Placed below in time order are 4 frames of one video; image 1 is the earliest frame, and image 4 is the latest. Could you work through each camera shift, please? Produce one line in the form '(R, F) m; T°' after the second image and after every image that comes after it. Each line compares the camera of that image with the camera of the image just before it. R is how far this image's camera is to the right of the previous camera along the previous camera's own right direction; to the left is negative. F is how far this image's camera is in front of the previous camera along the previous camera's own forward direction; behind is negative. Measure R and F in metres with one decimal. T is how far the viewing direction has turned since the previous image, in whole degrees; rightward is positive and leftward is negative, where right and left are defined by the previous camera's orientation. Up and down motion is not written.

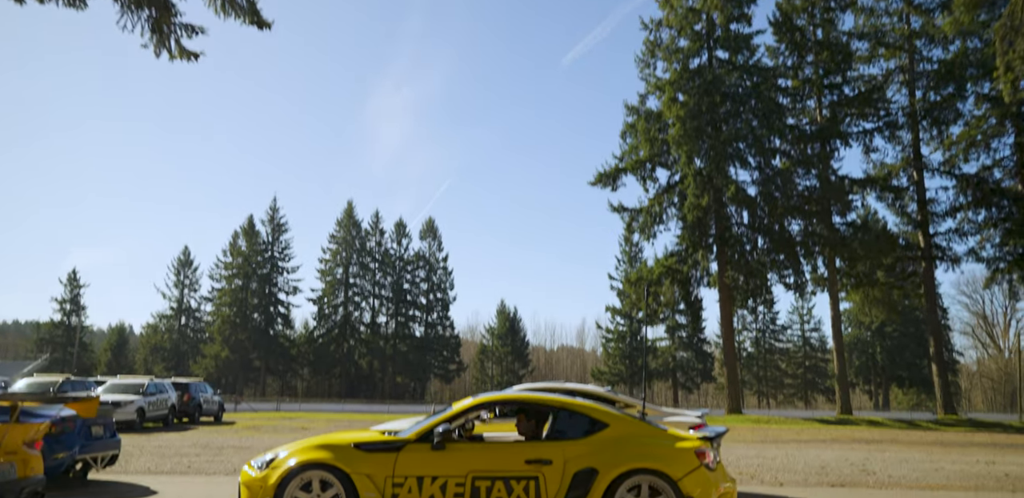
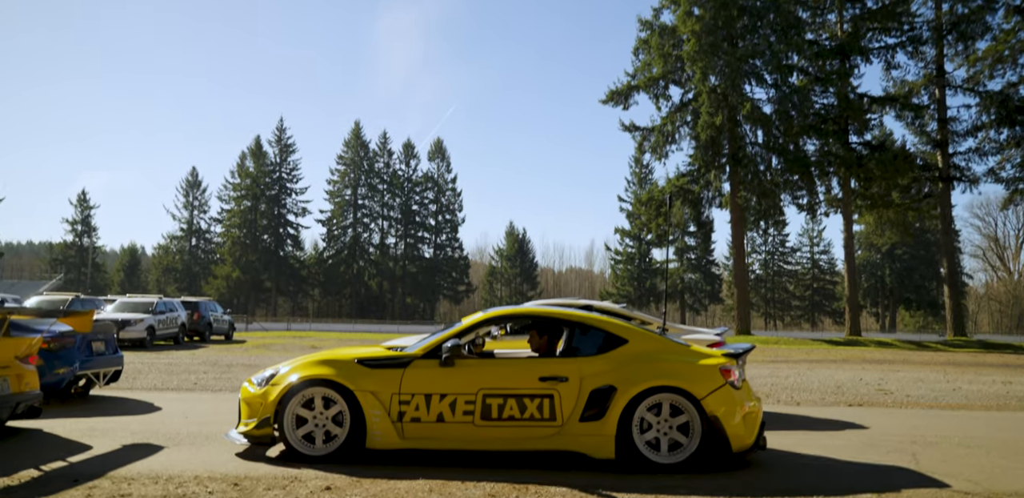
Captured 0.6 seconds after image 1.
(0.0, +0.6) m; -1°
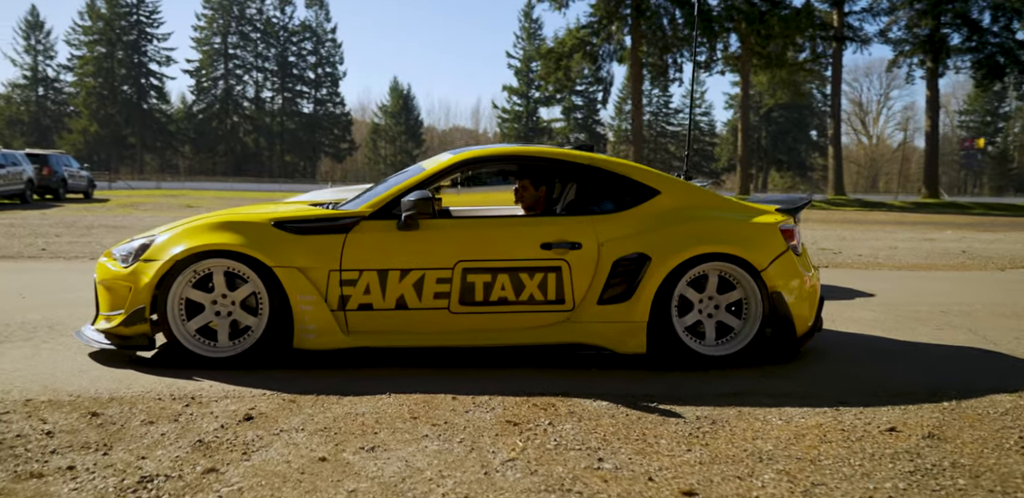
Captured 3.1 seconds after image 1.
(-0.7, +2.2) m; +8°
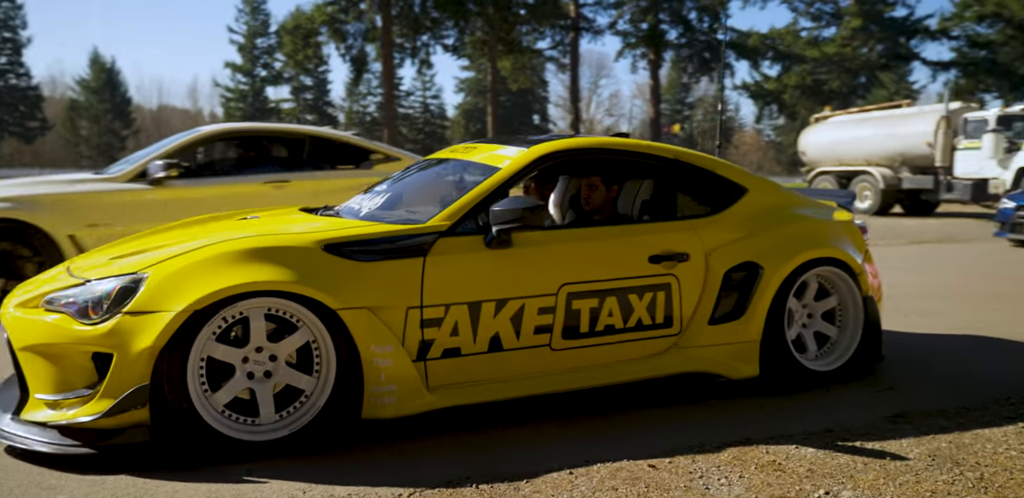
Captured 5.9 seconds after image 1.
(-1.8, +1.3) m; +19°
